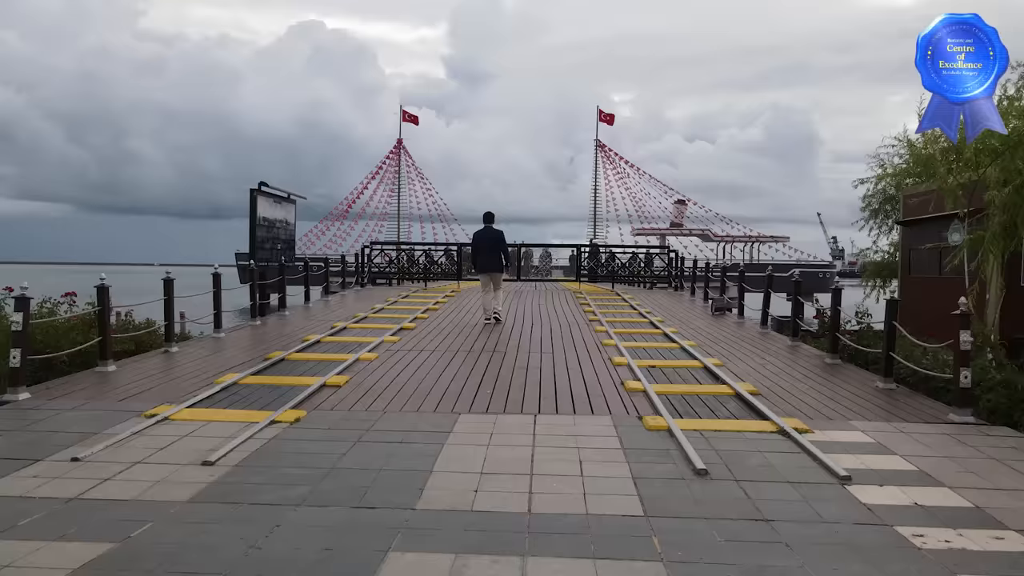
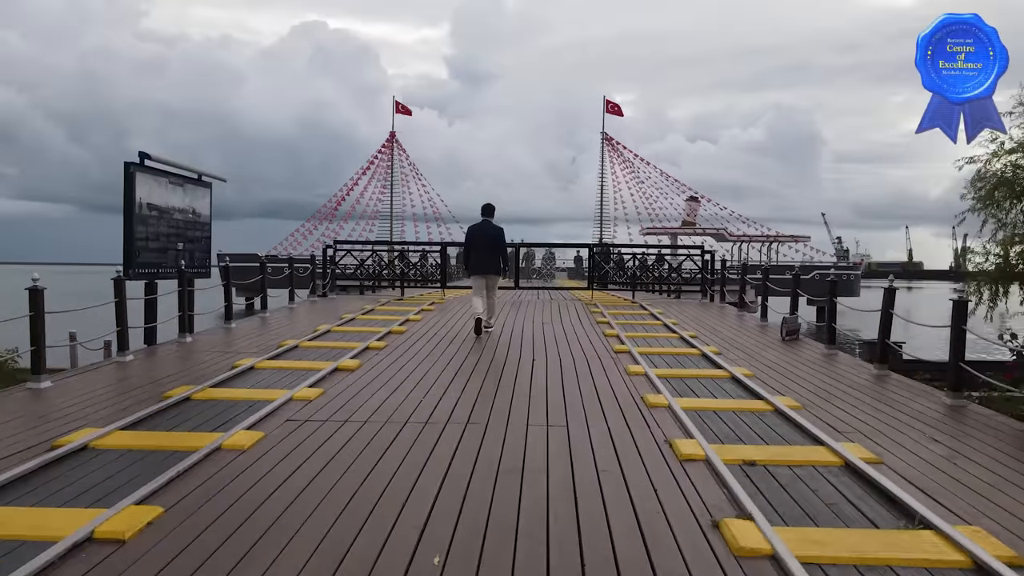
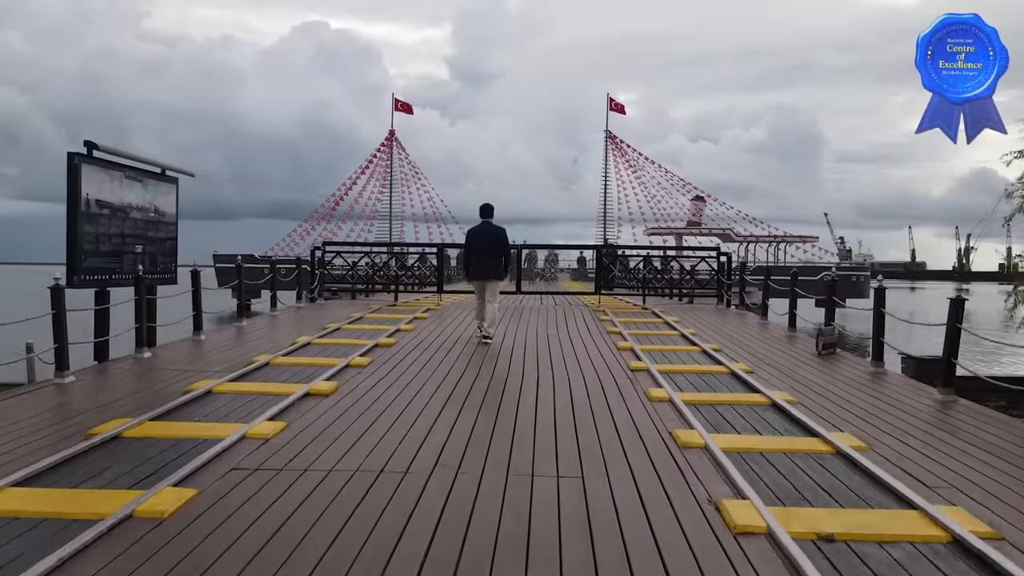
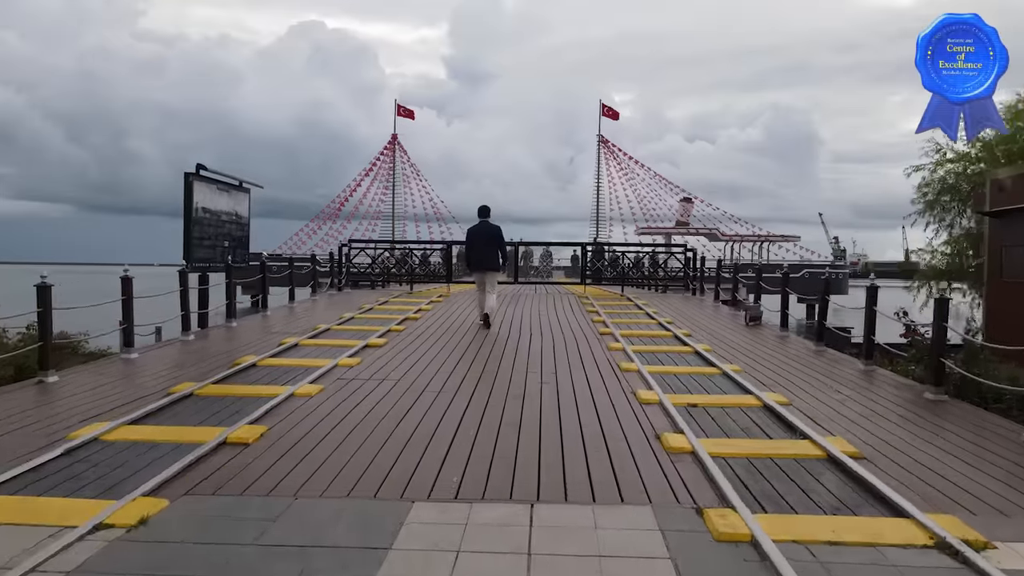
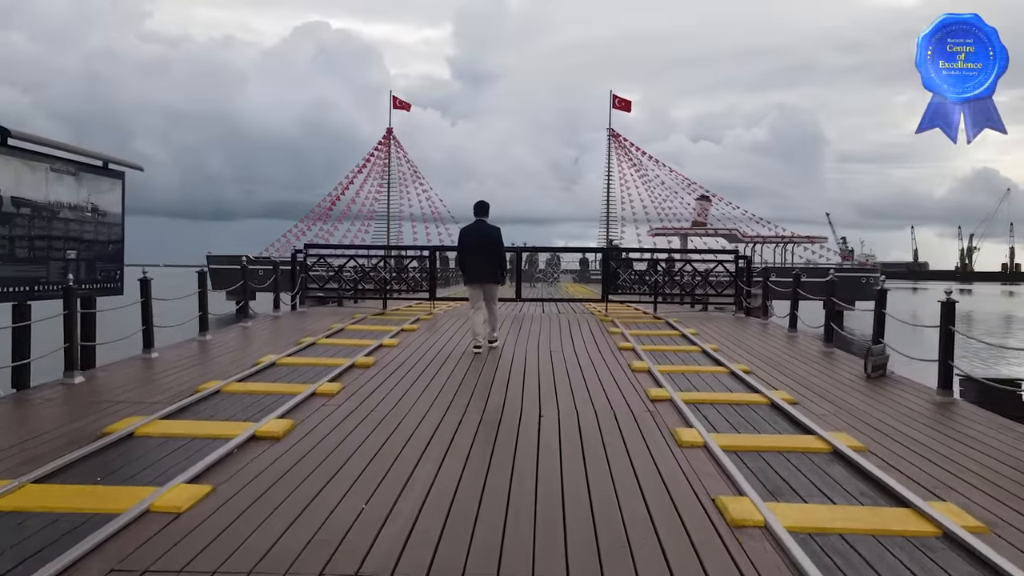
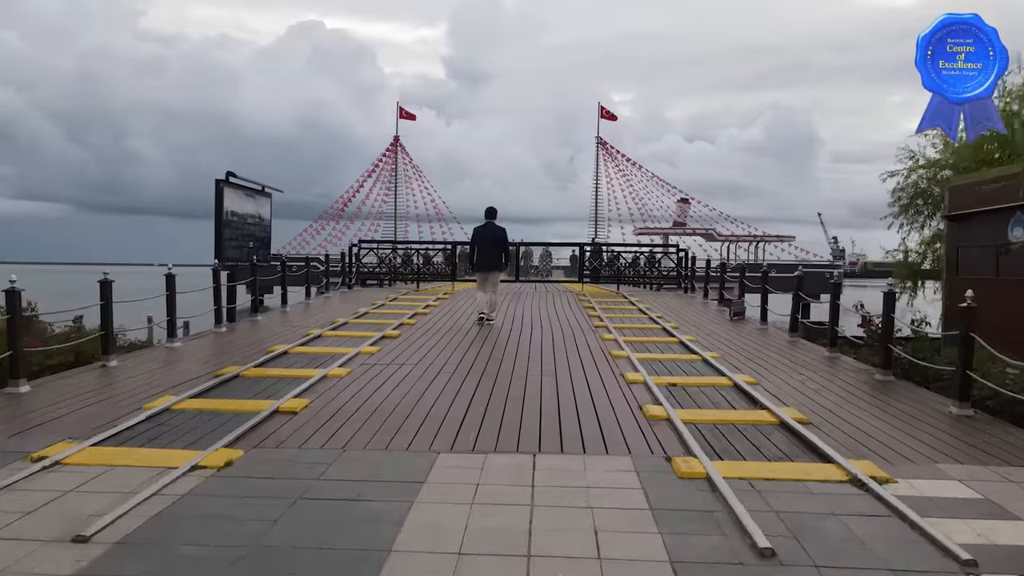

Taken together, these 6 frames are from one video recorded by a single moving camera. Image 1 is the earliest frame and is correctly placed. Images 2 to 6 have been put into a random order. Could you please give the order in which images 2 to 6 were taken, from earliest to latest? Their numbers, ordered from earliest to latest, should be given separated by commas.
6, 4, 2, 3, 5
